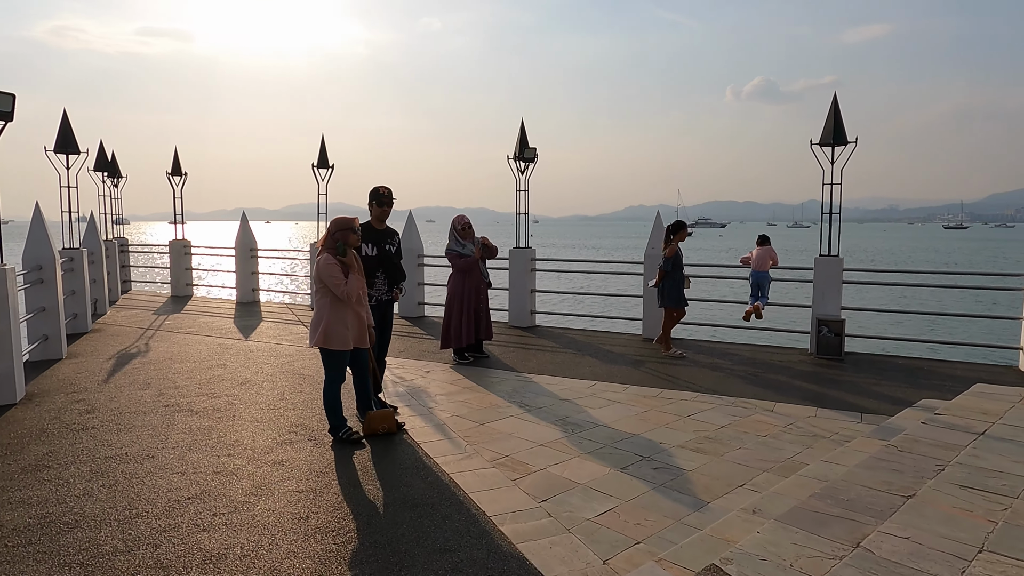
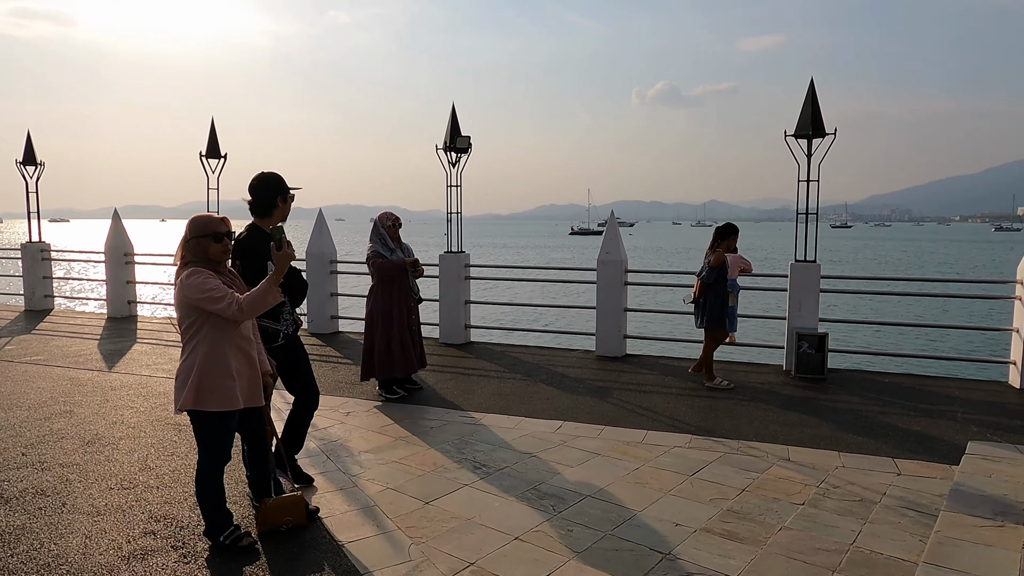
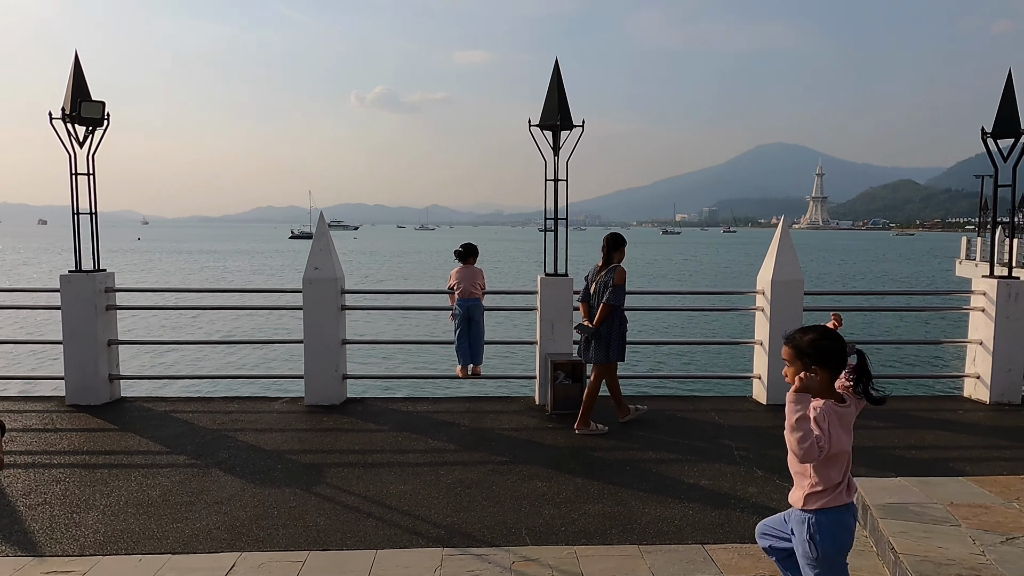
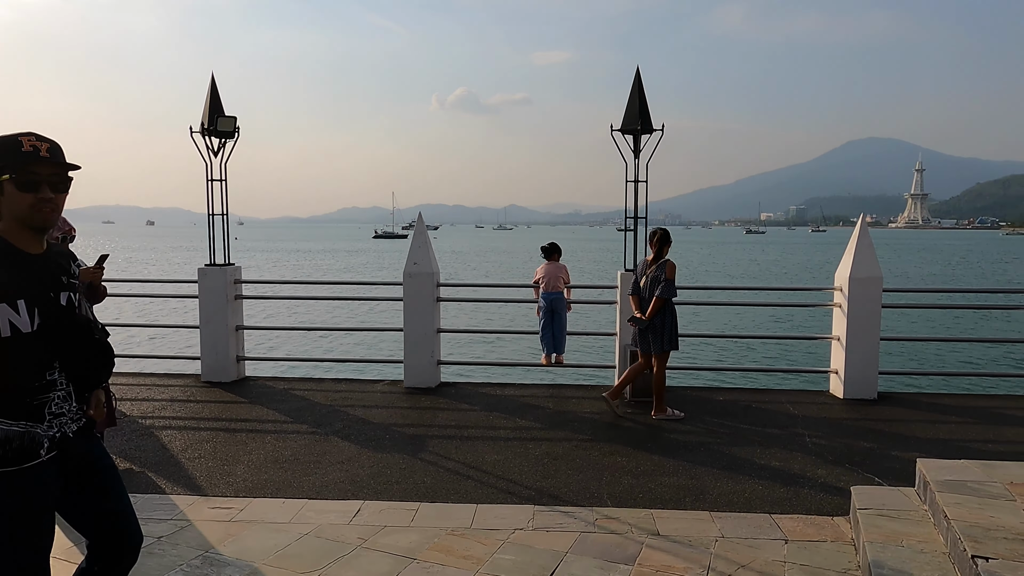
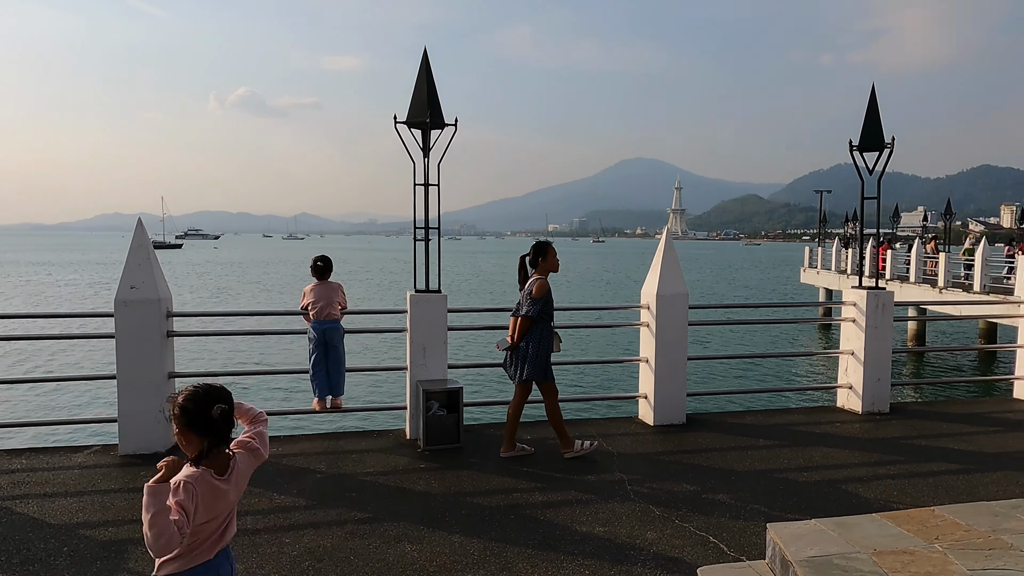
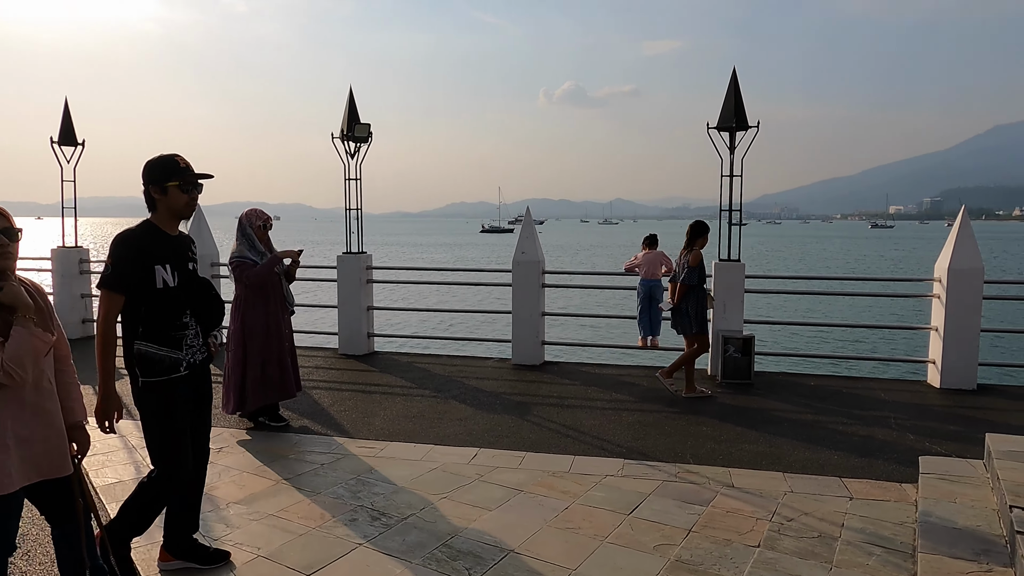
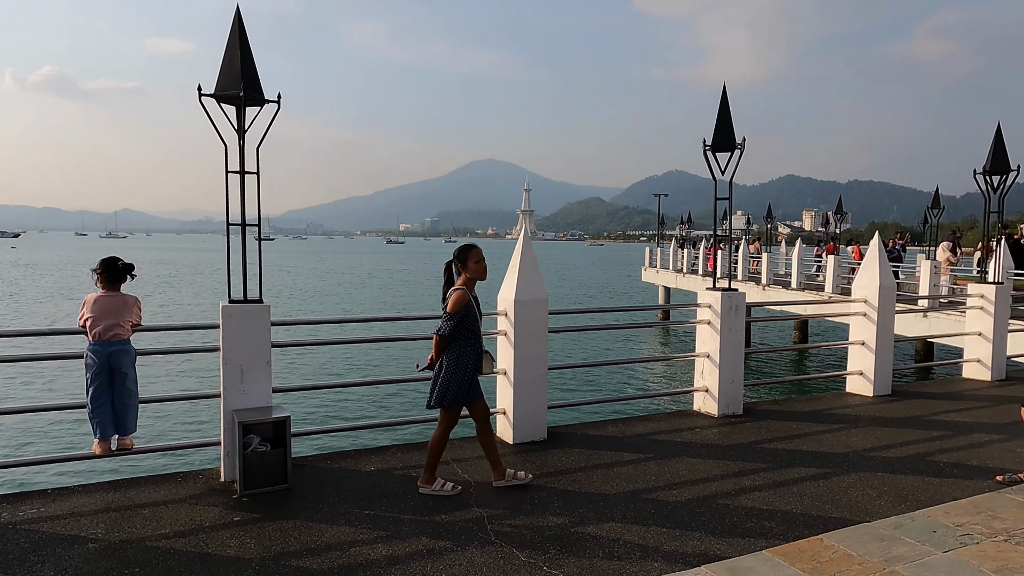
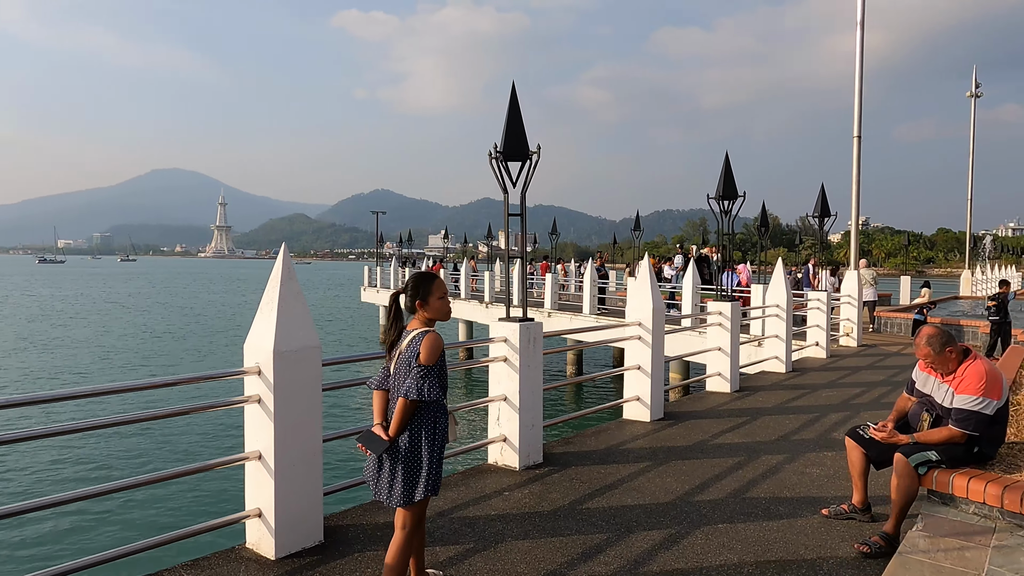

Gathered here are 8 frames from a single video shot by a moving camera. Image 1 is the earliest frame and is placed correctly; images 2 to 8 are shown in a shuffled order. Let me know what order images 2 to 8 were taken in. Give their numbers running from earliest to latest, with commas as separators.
2, 6, 4, 3, 5, 7, 8
